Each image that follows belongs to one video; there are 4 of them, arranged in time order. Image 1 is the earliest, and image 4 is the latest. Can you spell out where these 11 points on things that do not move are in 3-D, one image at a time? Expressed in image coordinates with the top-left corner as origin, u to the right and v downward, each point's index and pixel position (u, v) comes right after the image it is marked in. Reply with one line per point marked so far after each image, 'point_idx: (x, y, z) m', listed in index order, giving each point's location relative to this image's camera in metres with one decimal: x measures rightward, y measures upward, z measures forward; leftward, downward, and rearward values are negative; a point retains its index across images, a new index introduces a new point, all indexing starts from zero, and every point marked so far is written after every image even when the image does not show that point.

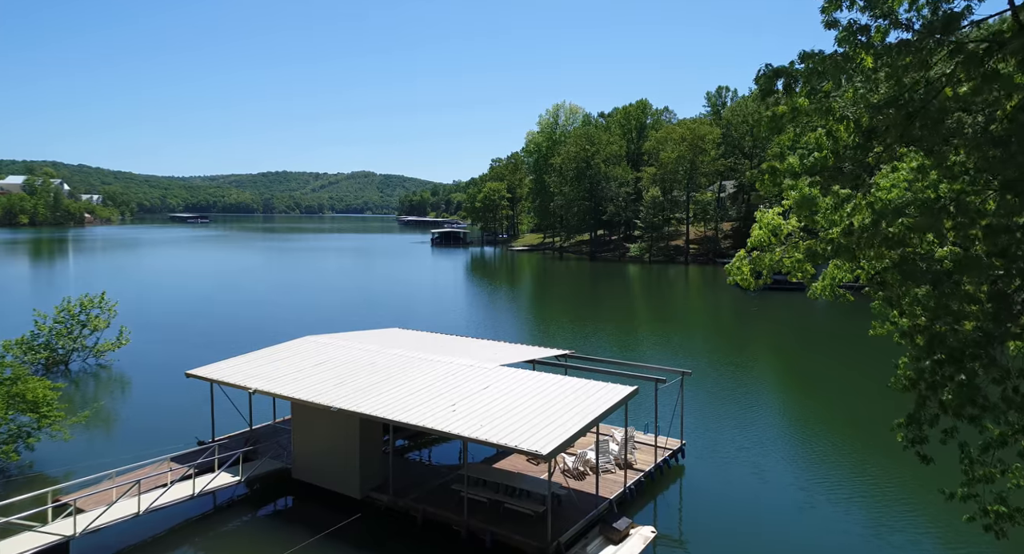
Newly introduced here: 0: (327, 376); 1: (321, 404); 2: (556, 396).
0: (-3.0, -1.6, +11.2) m
1: (-2.8, -1.8, +9.9) m
2: (+0.6, -1.8, +10.2) m
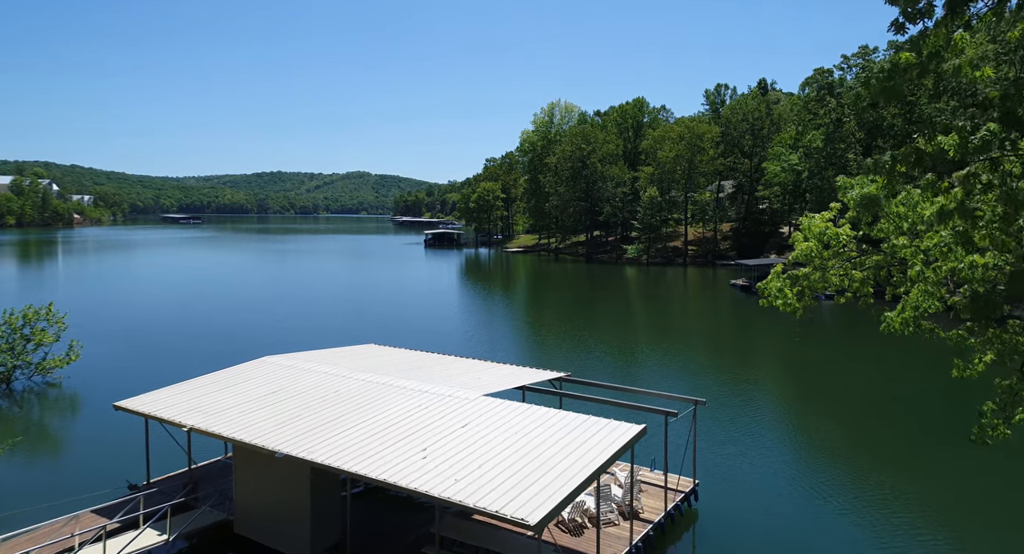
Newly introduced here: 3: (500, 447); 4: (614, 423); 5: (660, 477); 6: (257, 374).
0: (-3.2, -1.8, +9.5) m
1: (-3.0, -2.1, +8.2) m
2: (+0.4, -2.0, +8.5) m
3: (-0.1, -2.0, +8.2) m
4: (+1.4, -1.9, +9.1) m
5: (+2.6, -3.5, +11.9) m
6: (-4.2, -1.6, +11.2) m
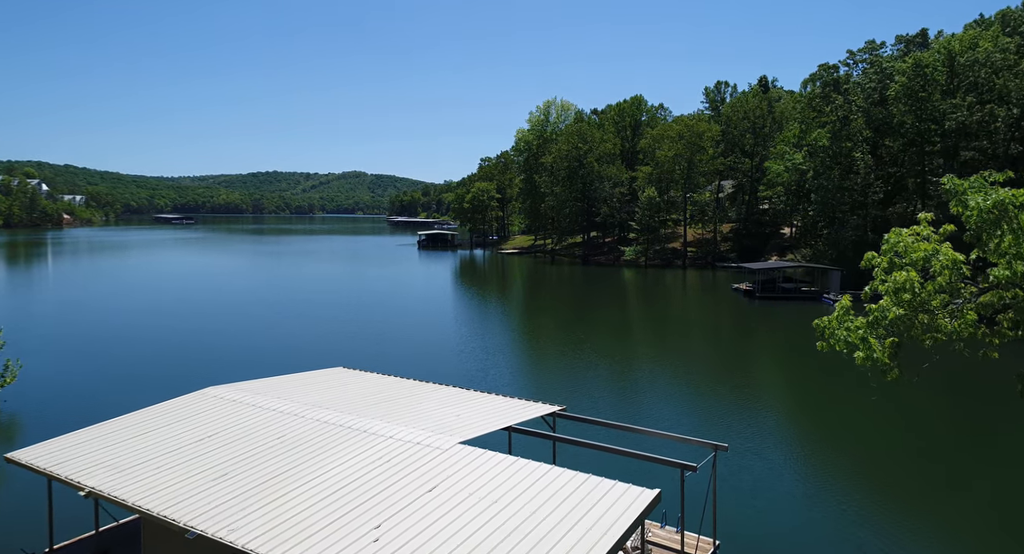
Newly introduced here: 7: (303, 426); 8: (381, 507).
0: (-3.4, -2.1, +7.7) m
1: (-3.2, -2.3, +6.4) m
2: (+0.2, -2.3, +6.8) m
3: (-0.3, -2.3, +6.4) m
4: (+1.2, -2.2, +7.3) m
5: (+2.4, -3.7, +10.1) m
6: (-4.4, -1.9, +9.4) m
7: (-2.8, -1.9, +8.8) m
8: (-1.3, -2.2, +6.7) m
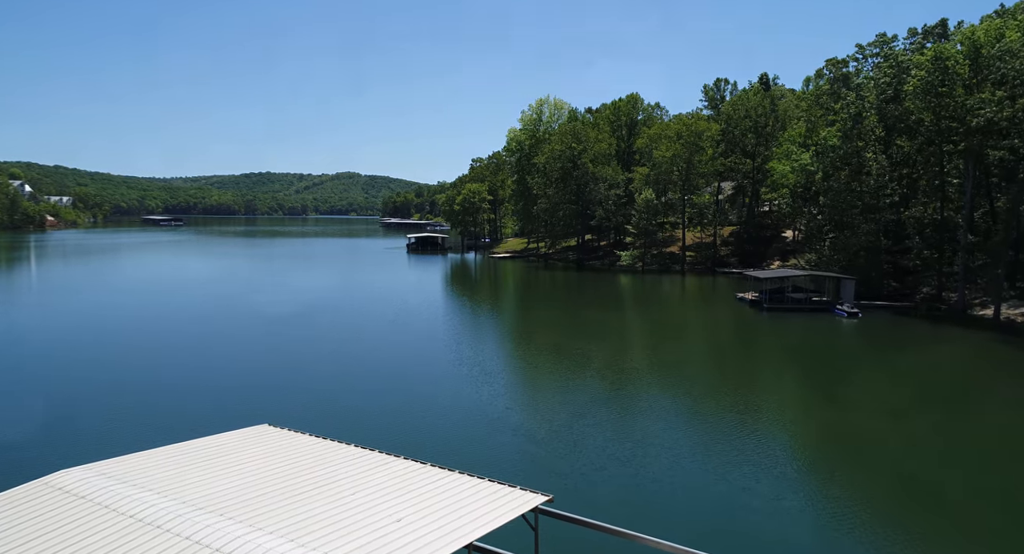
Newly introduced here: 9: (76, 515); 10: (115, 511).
0: (-3.8, -2.6, +4.9) m
1: (-3.5, -2.8, +3.6) m
2: (-0.1, -2.7, +4.0) m
3: (-0.7, -2.8, +3.6) m
4: (+0.8, -2.7, +4.5) m
5: (+2.0, -4.2, +7.3) m
6: (-4.8, -2.3, +6.6) m
7: (-3.1, -2.4, +6.0) m
8: (-1.6, -2.7, +3.9) m
9: (-4.3, -2.3, +6.5) m
10: (-3.9, -2.3, +6.6) m
